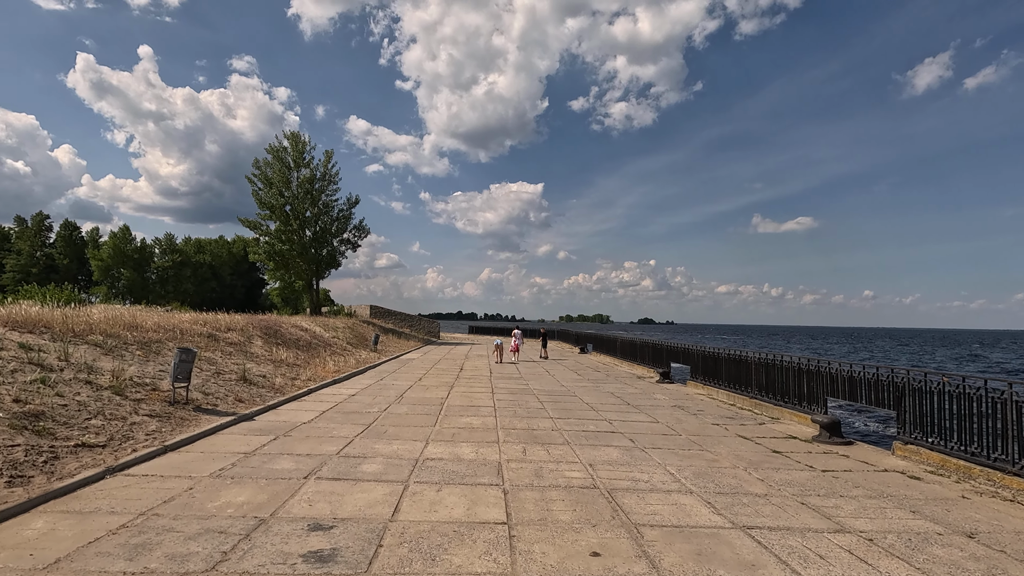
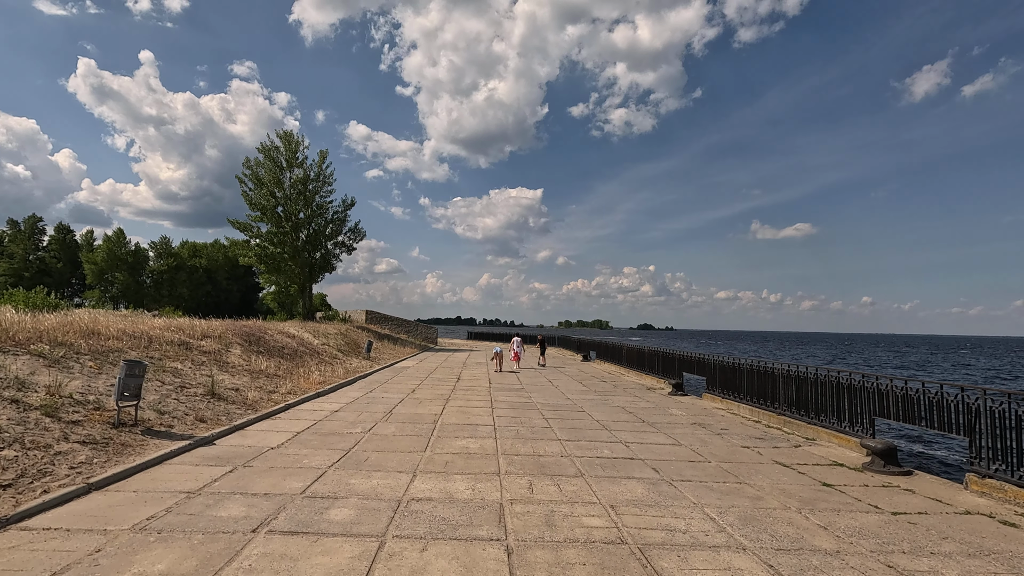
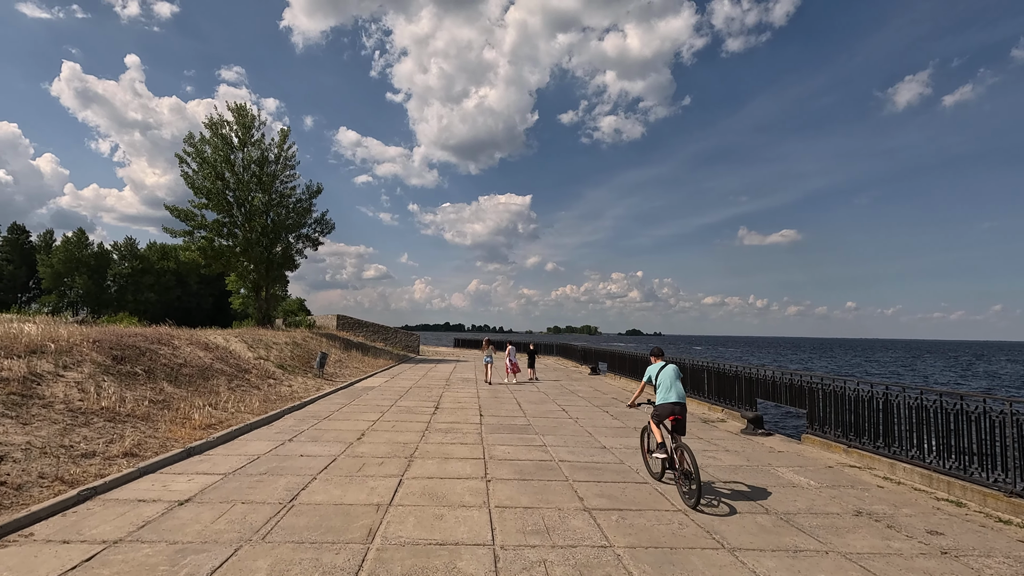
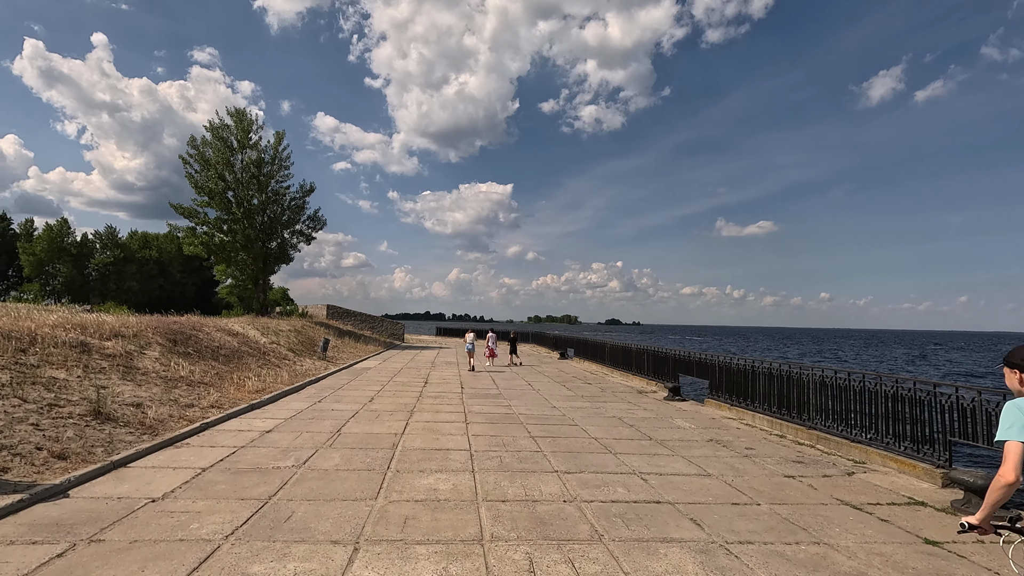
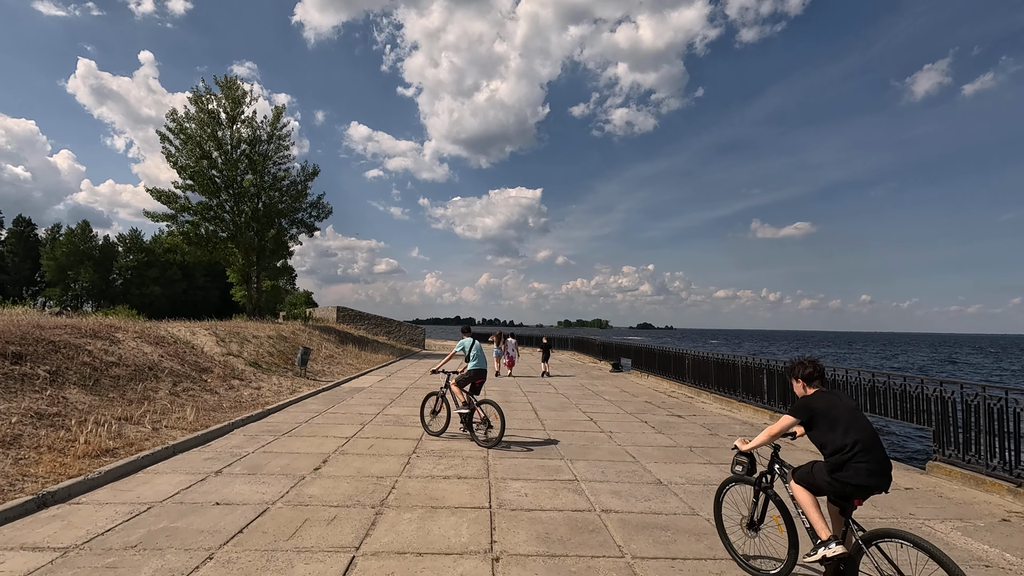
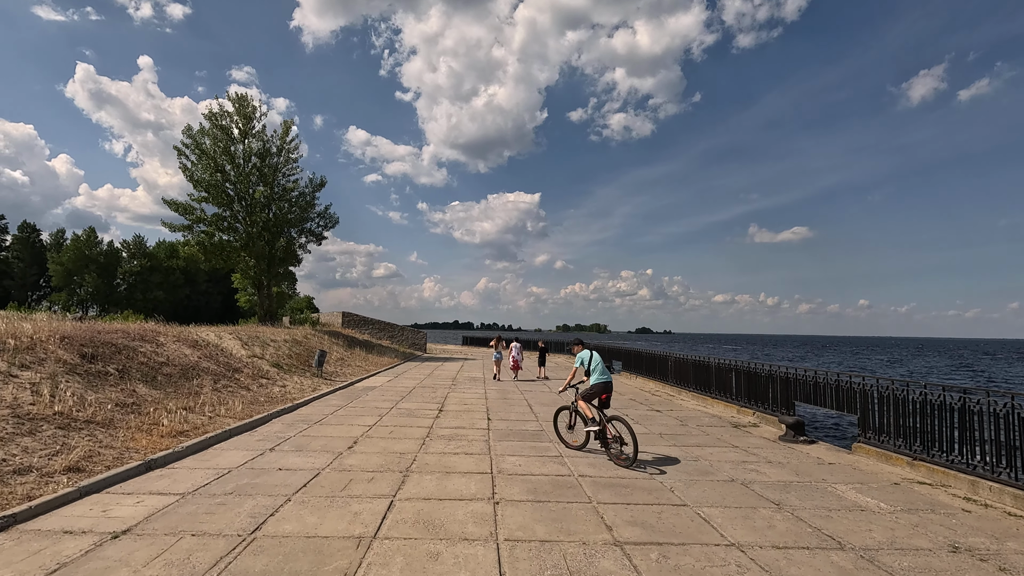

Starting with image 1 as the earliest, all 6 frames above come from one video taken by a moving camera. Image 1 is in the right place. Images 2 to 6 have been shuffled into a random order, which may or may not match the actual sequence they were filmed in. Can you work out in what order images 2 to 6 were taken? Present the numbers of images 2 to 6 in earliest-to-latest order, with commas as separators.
2, 4, 3, 6, 5
